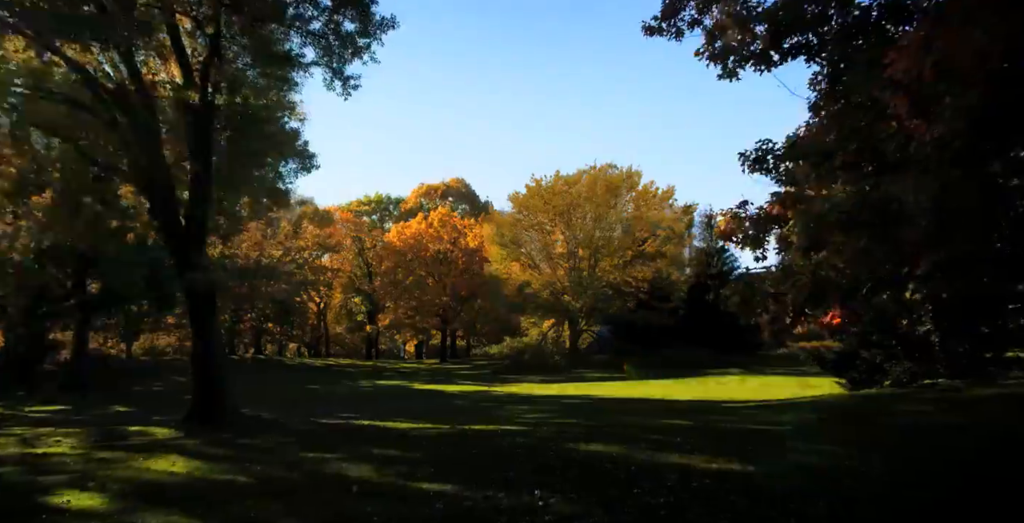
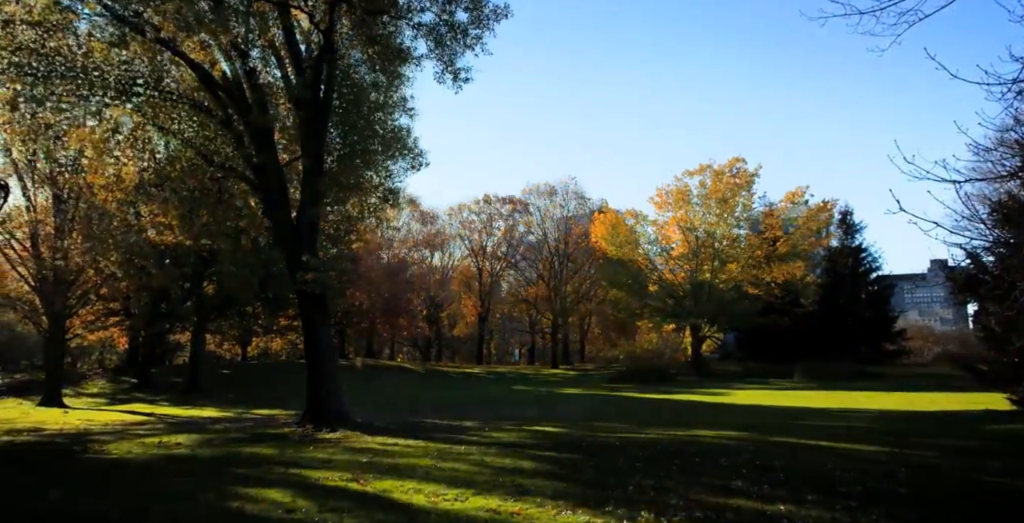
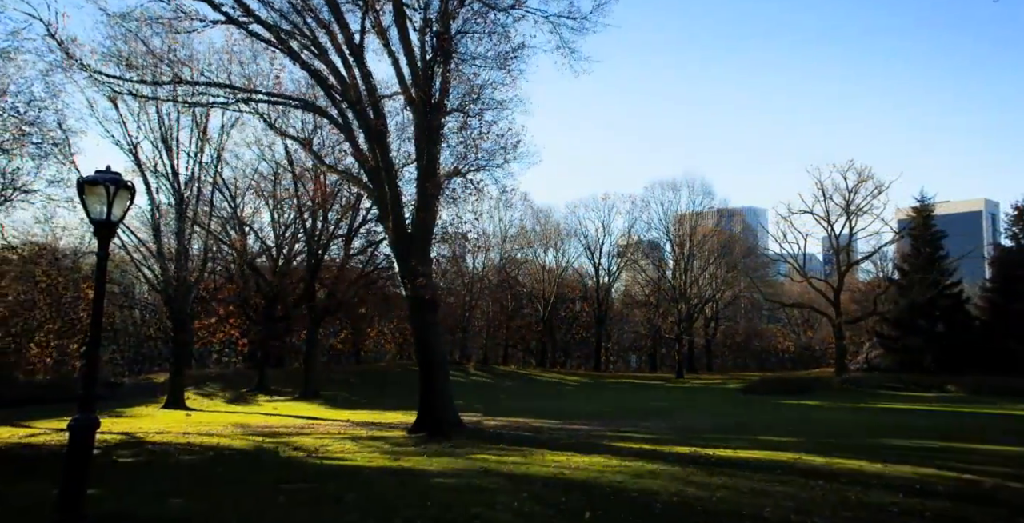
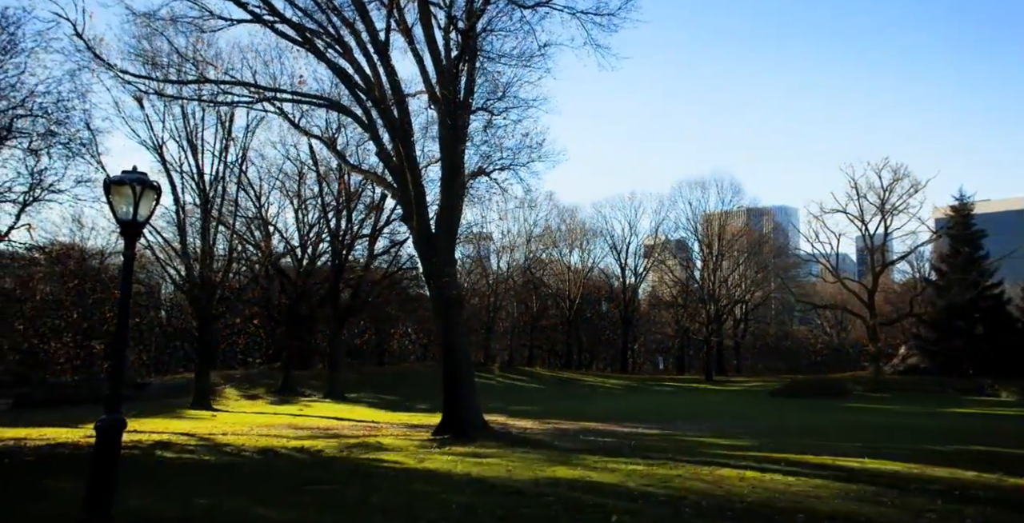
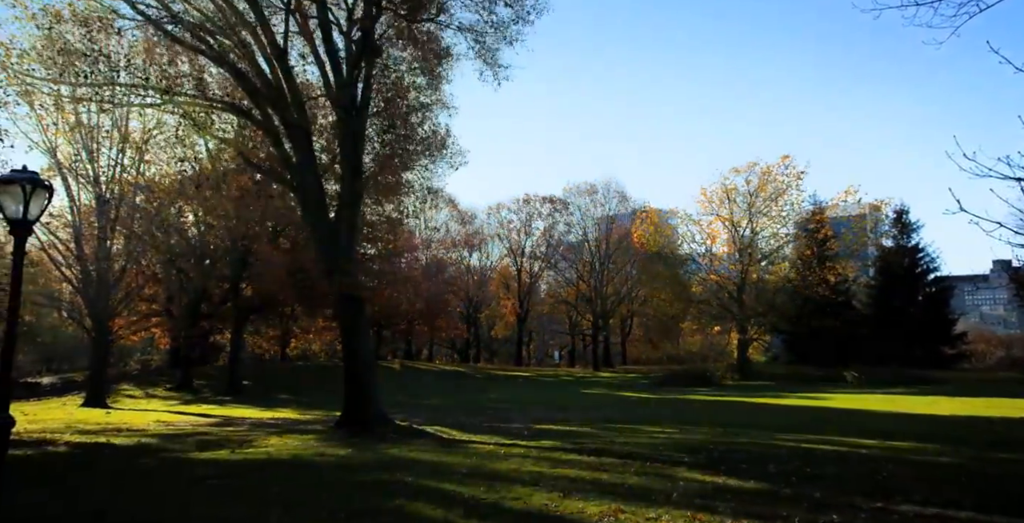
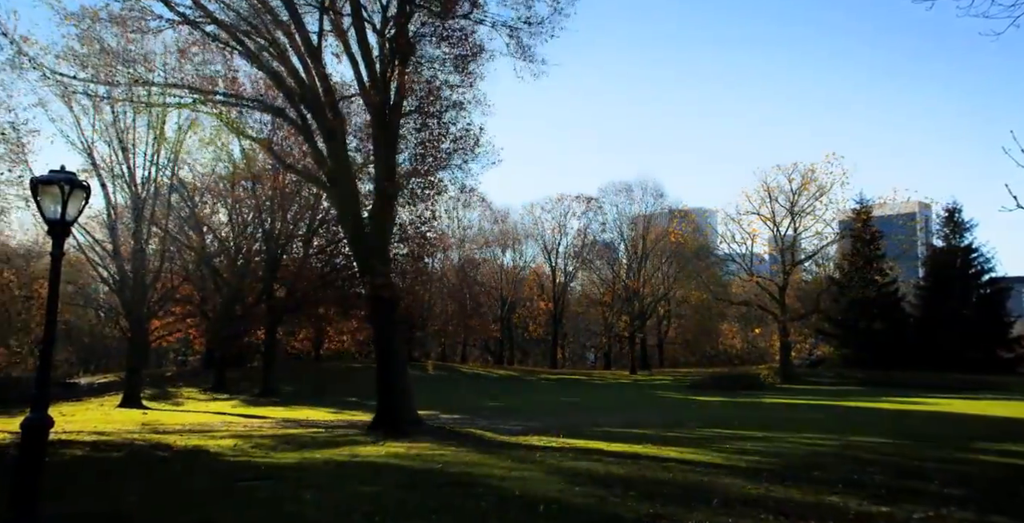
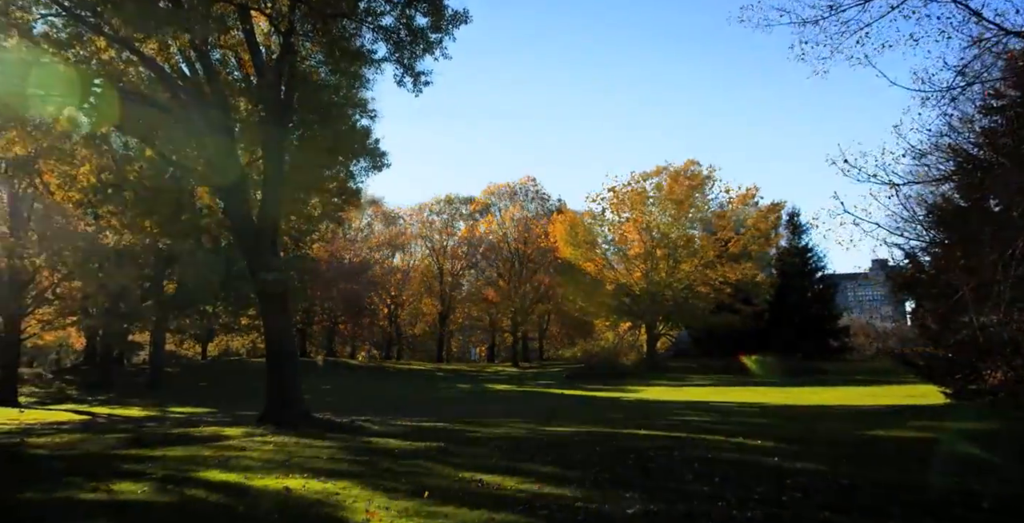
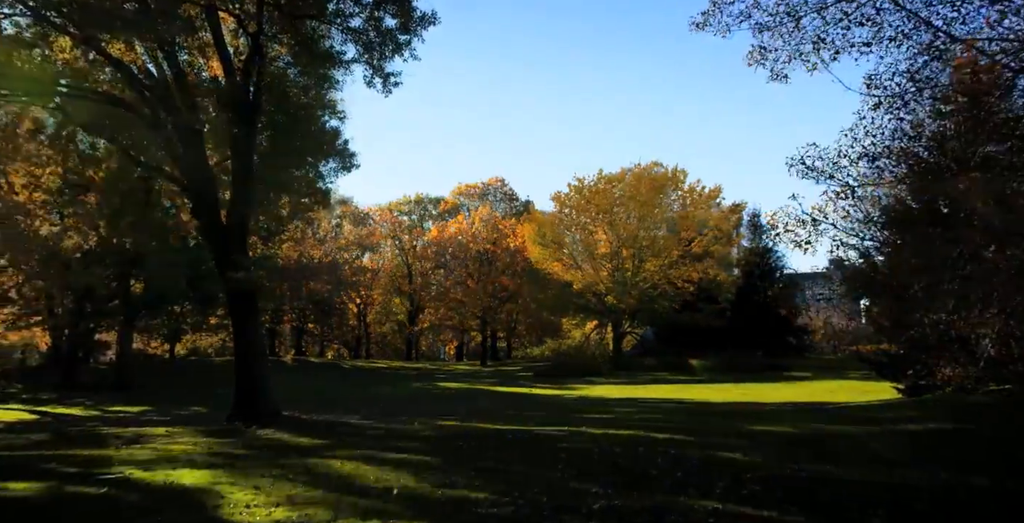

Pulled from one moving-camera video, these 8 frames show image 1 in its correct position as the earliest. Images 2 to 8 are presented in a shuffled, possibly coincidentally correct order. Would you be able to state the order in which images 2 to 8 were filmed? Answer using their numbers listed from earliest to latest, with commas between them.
8, 7, 2, 5, 6, 3, 4
